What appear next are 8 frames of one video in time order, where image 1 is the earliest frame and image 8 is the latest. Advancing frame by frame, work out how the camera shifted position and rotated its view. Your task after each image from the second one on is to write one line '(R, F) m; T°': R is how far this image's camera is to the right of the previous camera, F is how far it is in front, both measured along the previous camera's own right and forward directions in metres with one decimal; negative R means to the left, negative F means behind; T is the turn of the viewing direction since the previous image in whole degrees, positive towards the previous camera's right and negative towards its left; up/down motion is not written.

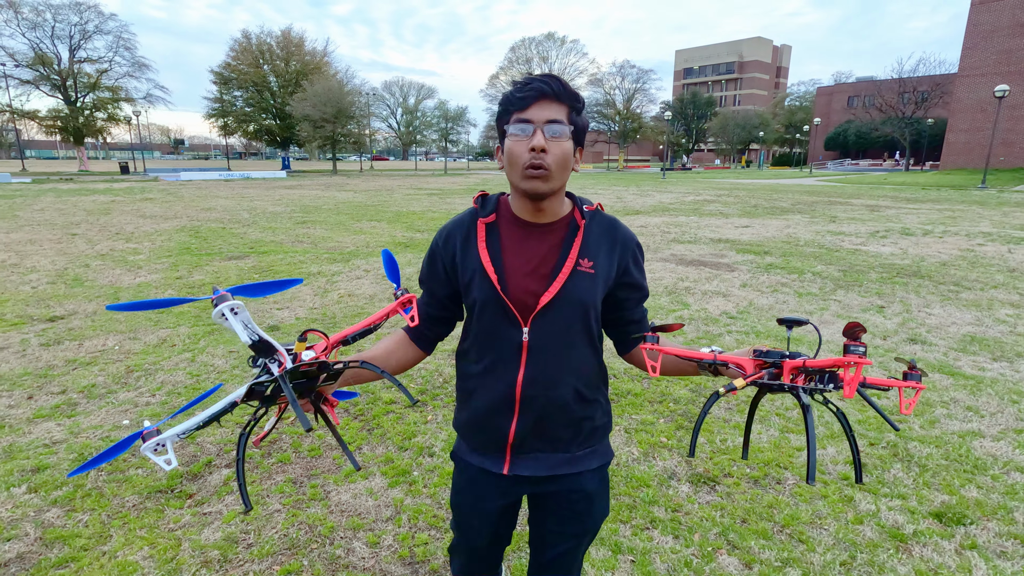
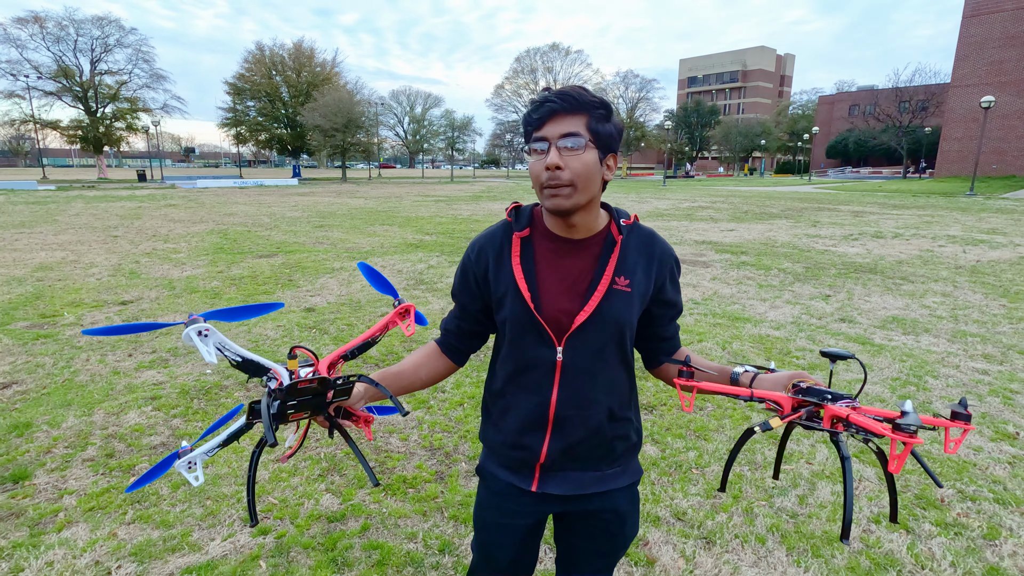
(+0.1, -1.1) m; -1°
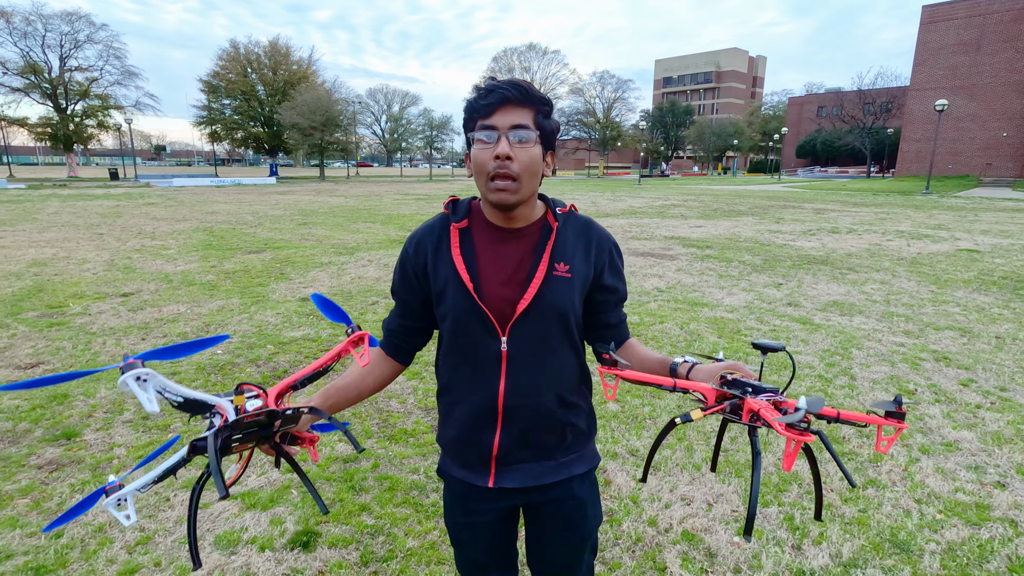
(0.0, -0.6) m; +2°
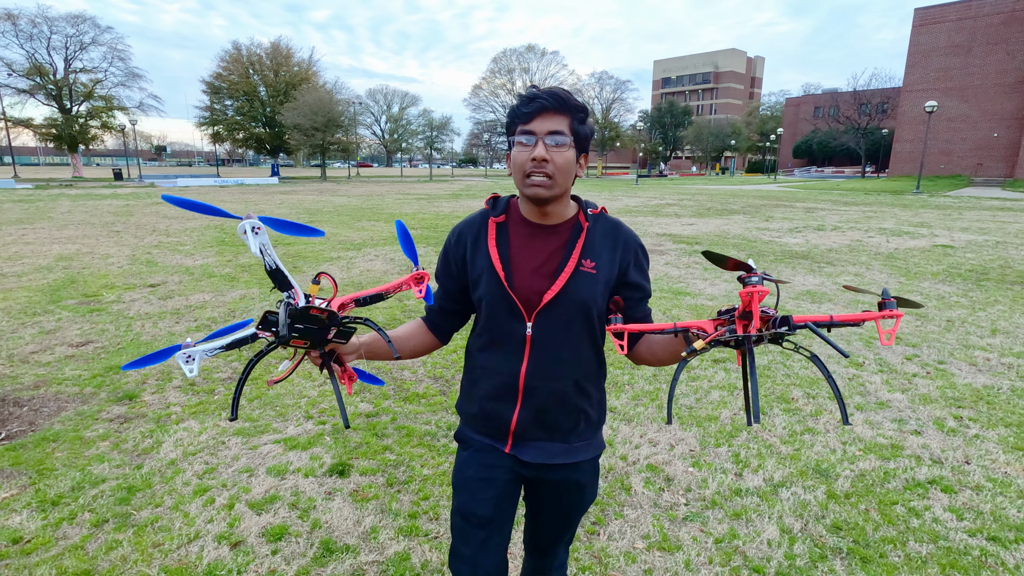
(0.0, -0.6) m; 0°
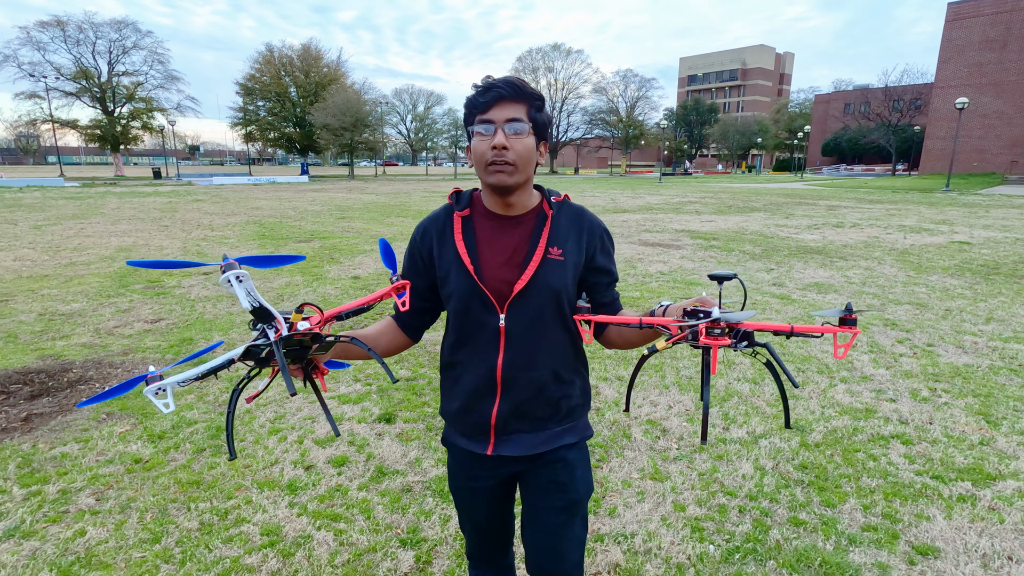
(0.0, -0.6) m; -2°
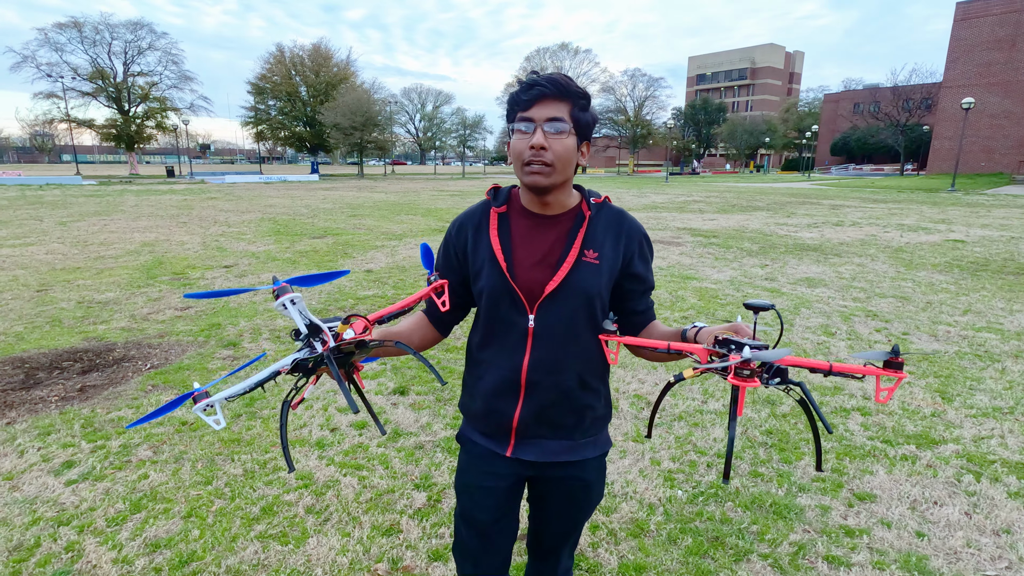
(+0.1, -0.5) m; -1°
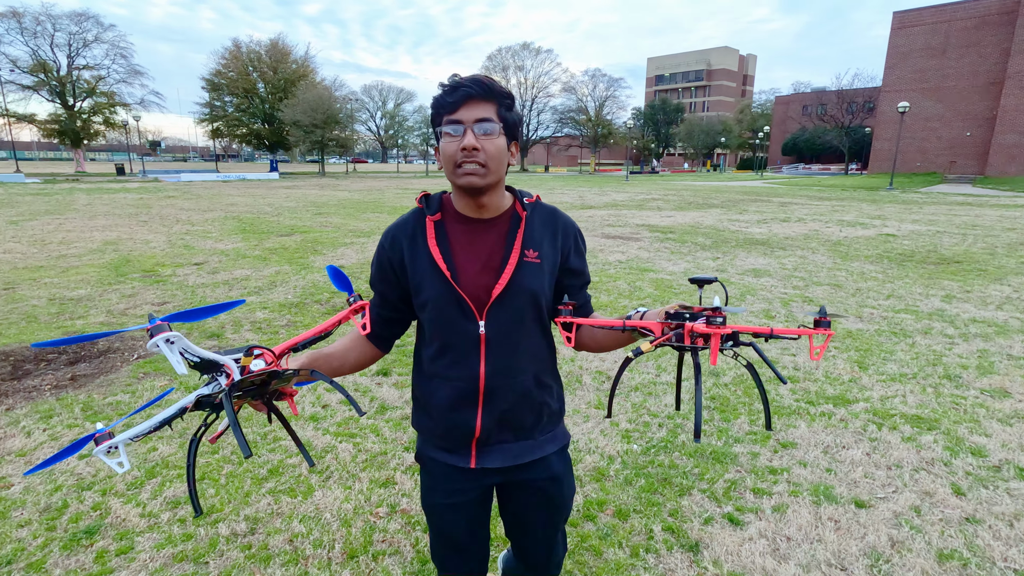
(-0.1, -0.4) m; +4°
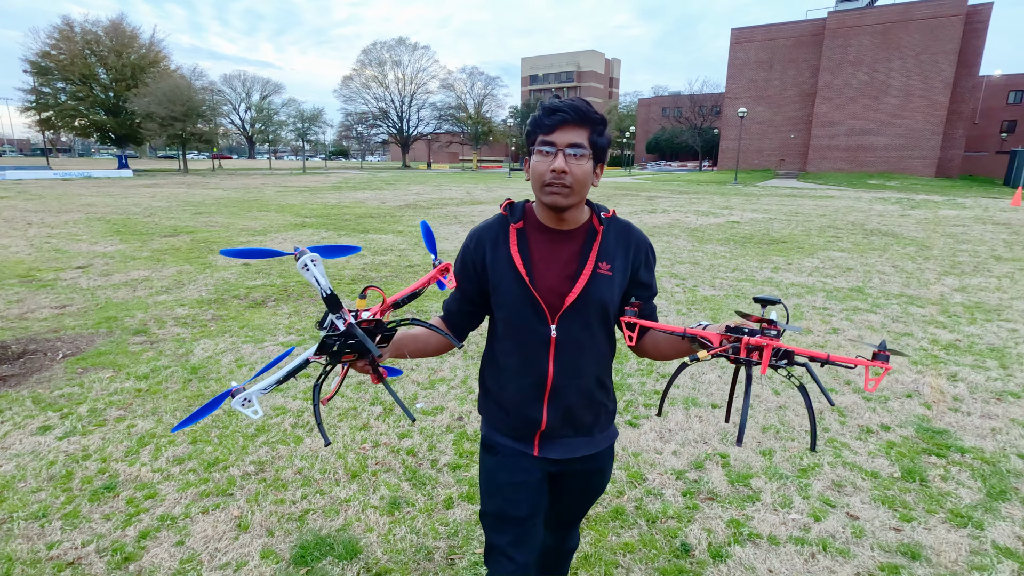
(-0.5, -0.8) m; +12°
